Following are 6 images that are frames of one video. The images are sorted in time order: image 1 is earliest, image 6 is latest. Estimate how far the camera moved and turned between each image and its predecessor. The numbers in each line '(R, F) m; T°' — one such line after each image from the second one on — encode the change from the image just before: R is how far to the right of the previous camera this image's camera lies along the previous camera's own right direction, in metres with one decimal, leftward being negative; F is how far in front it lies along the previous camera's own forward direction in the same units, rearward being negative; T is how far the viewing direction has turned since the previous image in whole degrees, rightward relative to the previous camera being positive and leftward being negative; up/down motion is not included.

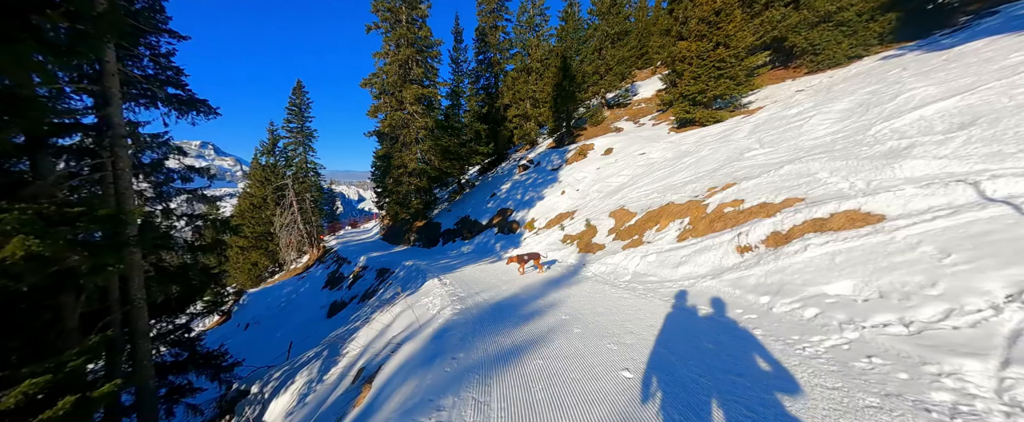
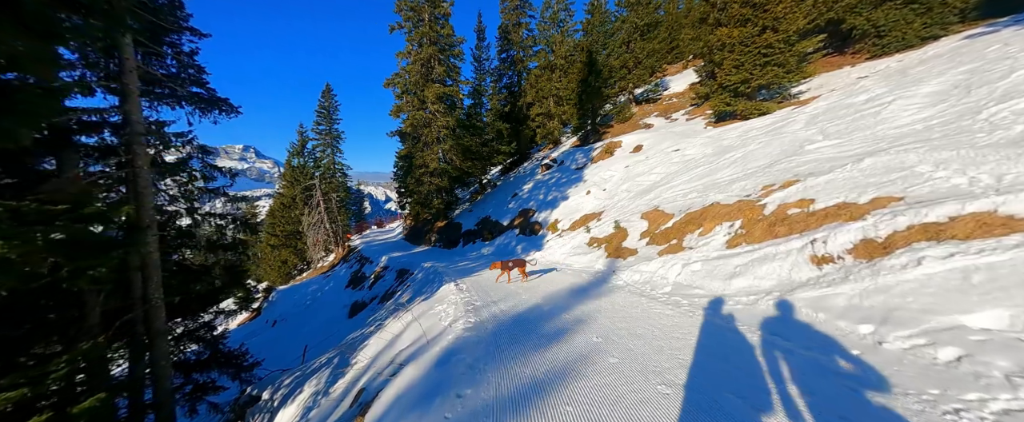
(0.0, +0.9) m; -4°
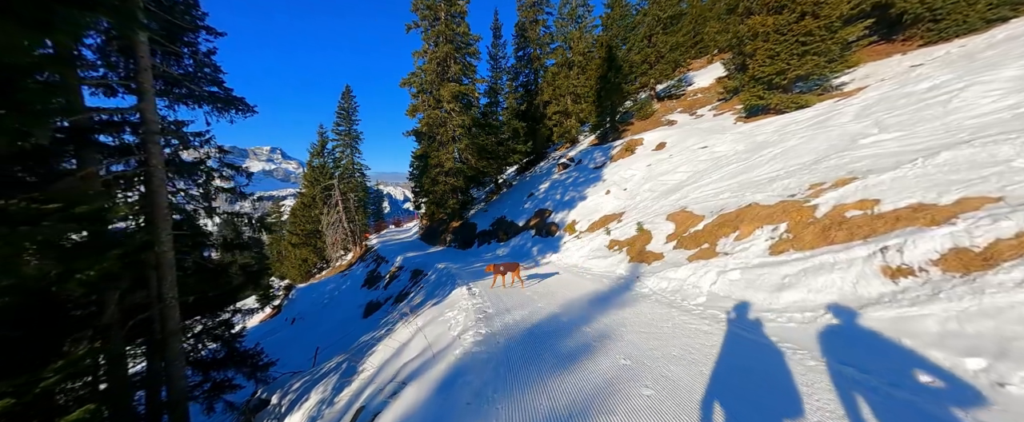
(0.0, +0.6) m; -3°
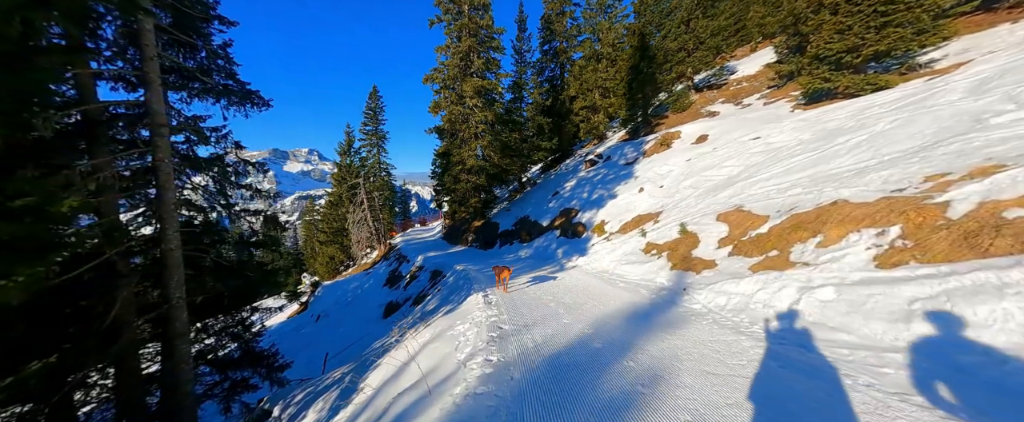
(+0.1, +1.2) m; -4°
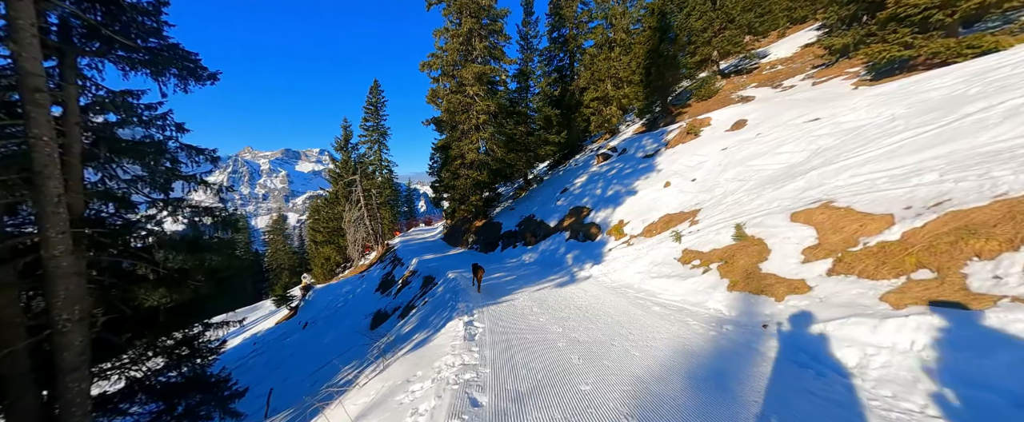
(+0.3, +2.5) m; -1°
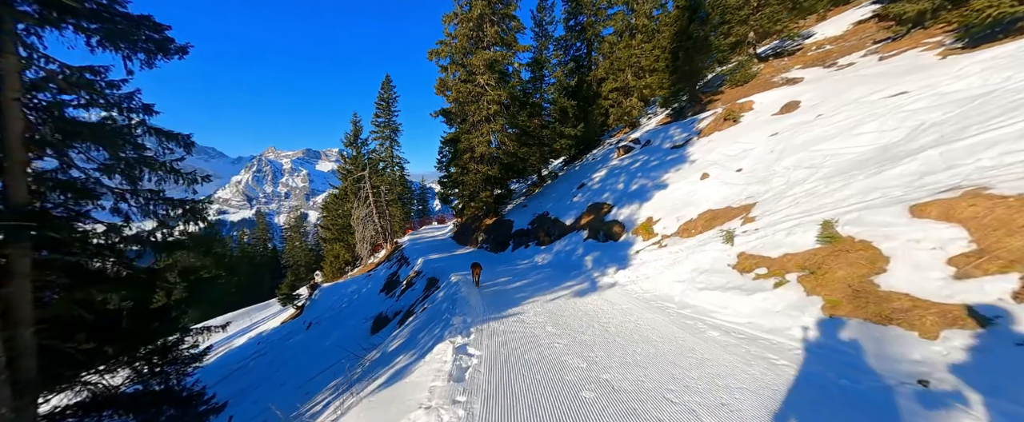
(+0.1, +1.7) m; -2°
